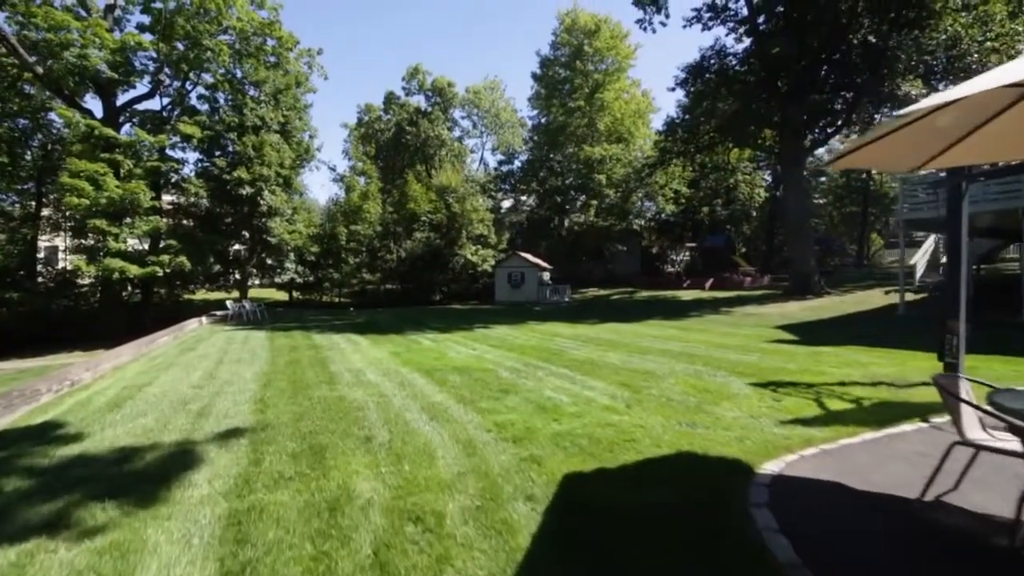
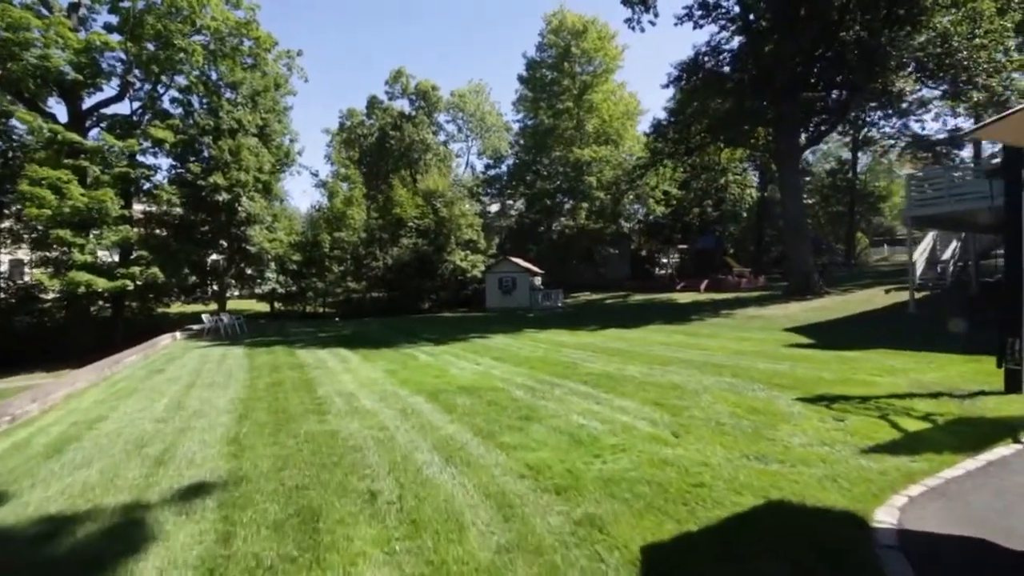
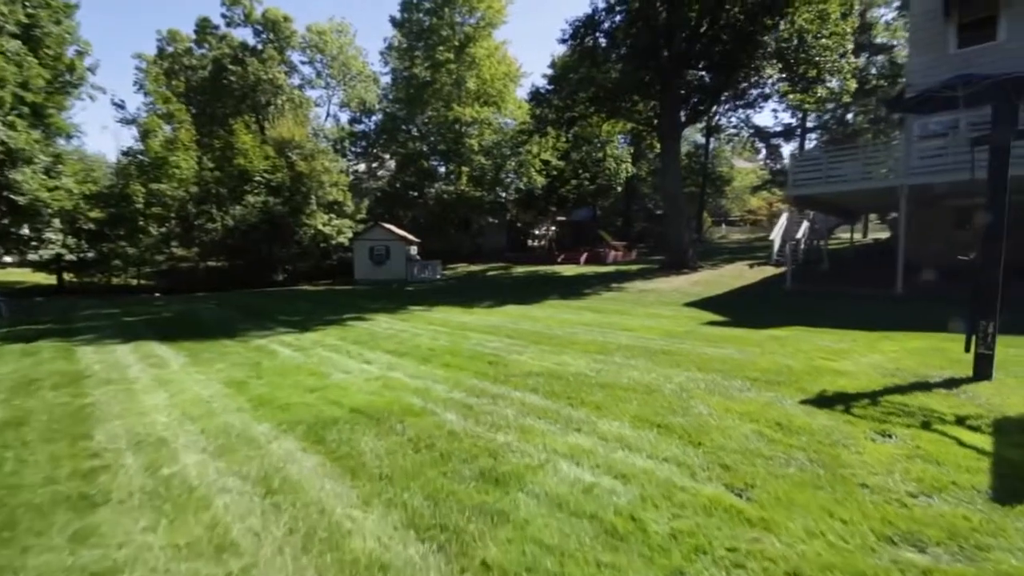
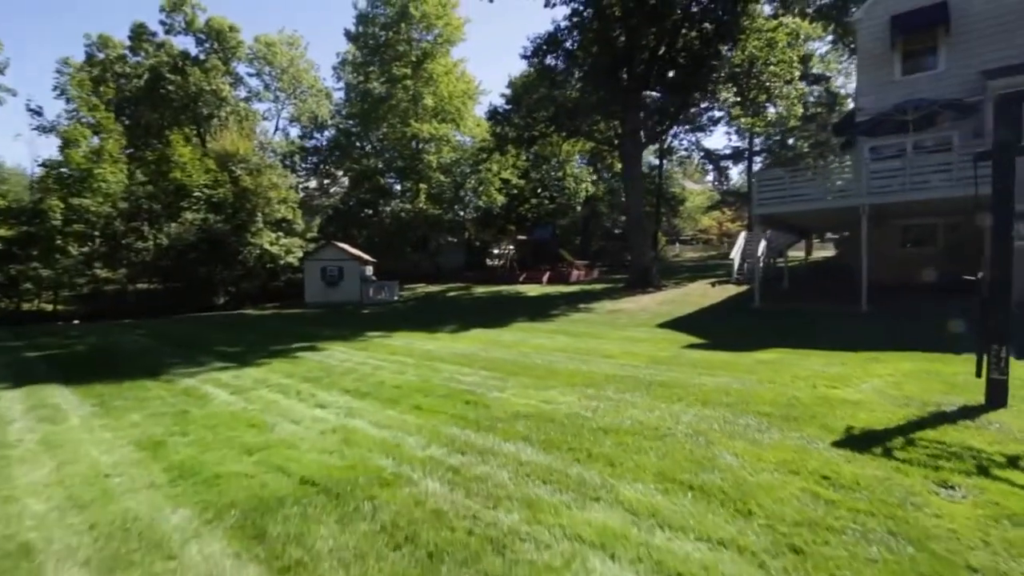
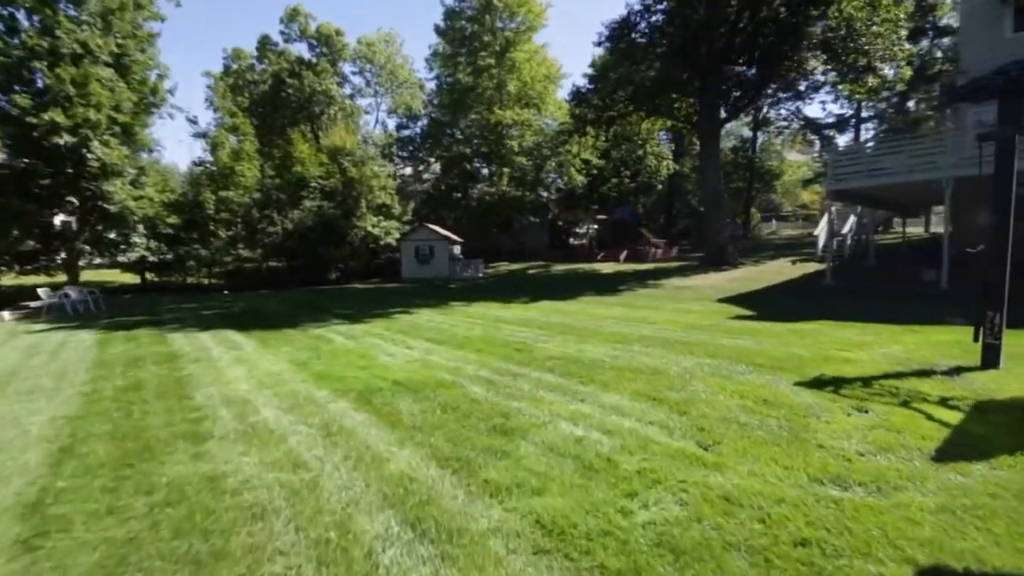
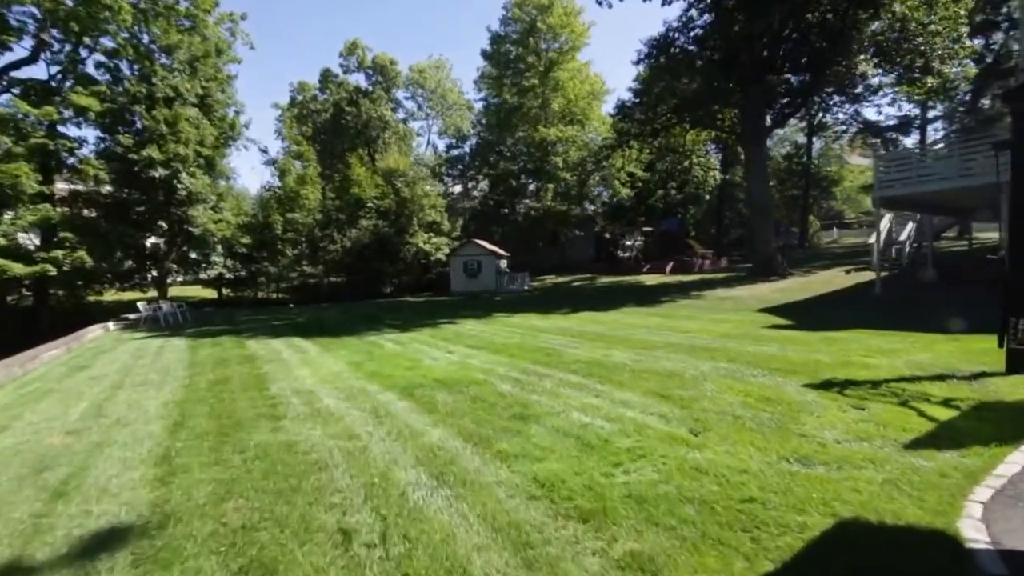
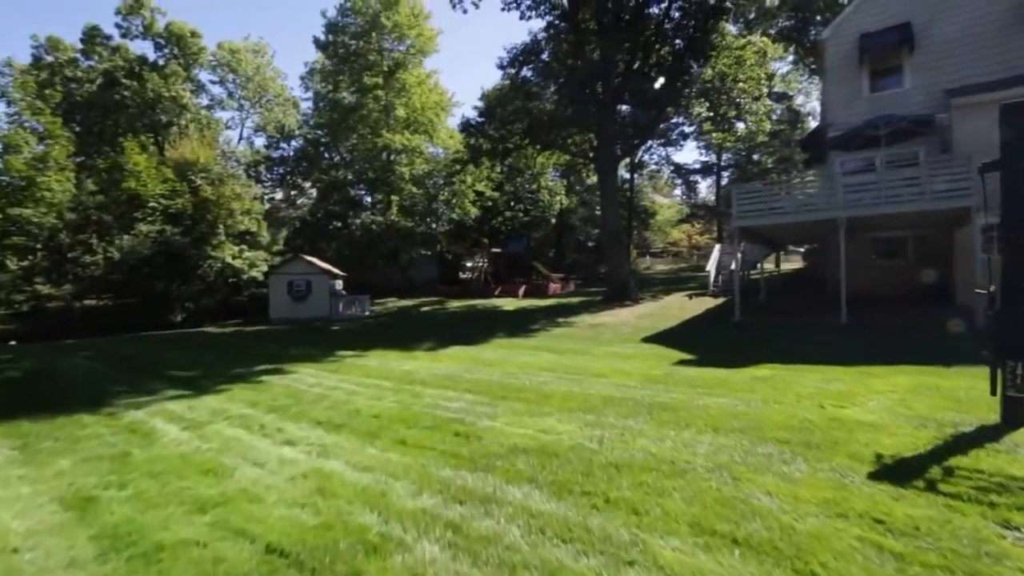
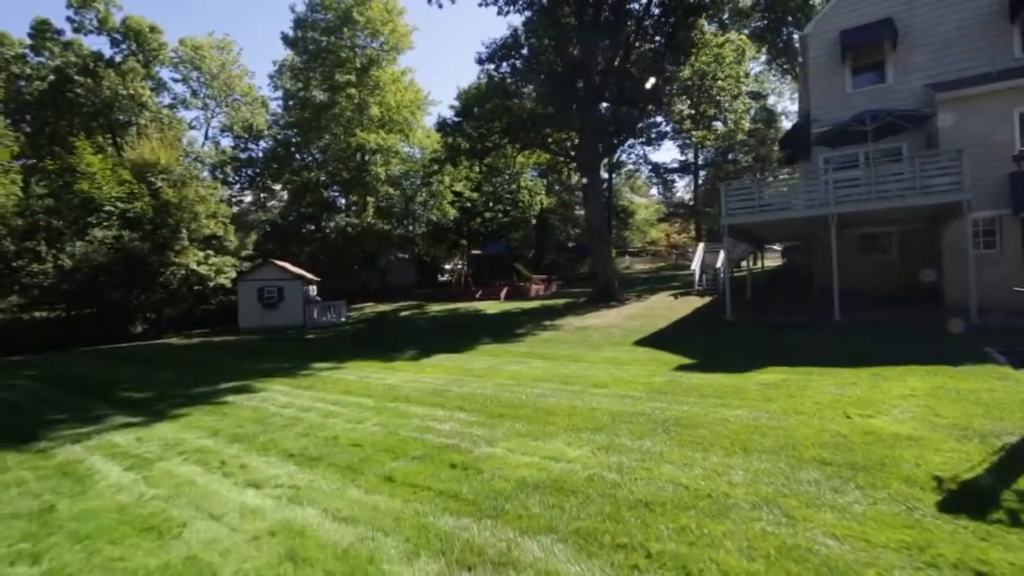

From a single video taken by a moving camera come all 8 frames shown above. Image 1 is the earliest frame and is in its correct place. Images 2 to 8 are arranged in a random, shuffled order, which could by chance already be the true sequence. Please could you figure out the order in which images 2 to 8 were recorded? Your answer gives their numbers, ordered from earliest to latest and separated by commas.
2, 6, 5, 3, 4, 7, 8
